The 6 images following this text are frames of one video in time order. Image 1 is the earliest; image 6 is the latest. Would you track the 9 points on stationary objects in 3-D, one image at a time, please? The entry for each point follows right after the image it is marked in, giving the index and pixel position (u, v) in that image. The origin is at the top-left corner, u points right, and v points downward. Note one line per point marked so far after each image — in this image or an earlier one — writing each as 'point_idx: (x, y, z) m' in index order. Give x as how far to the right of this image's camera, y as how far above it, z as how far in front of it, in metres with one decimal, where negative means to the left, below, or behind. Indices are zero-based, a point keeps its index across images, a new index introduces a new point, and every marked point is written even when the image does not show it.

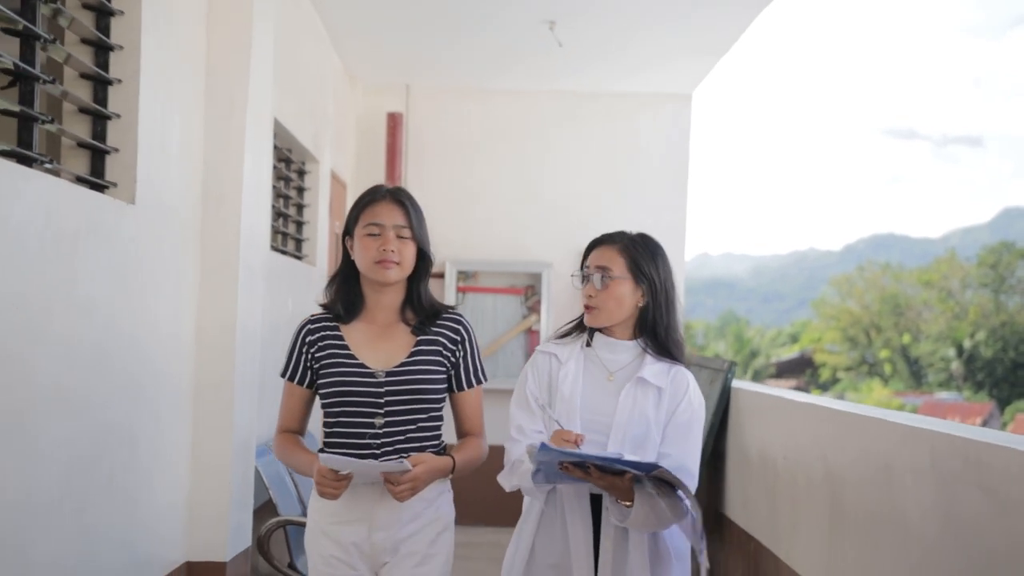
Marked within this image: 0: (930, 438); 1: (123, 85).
0: (+1.0, -0.4, +2.6) m
1: (-1.0, +0.5, +2.9) m
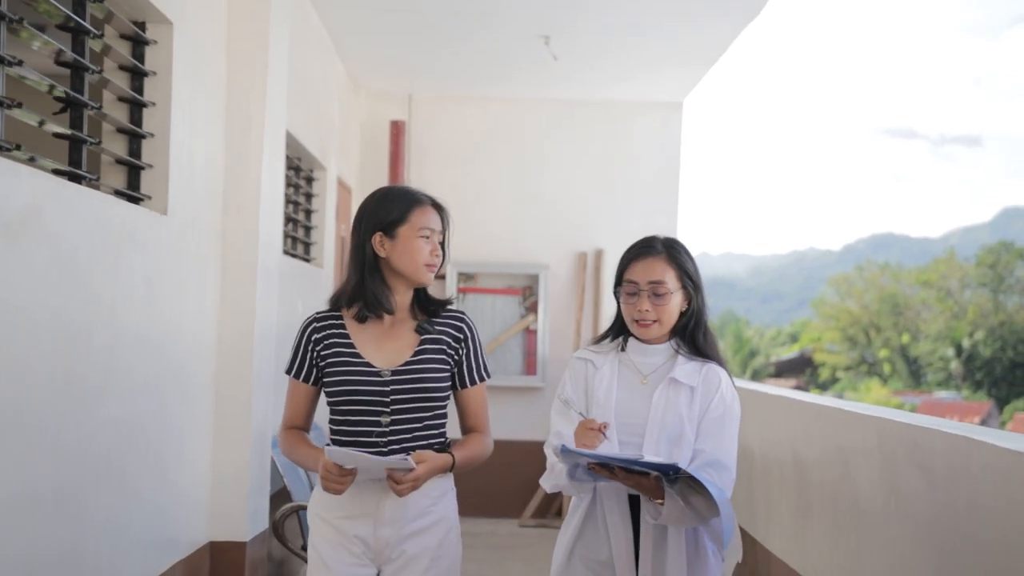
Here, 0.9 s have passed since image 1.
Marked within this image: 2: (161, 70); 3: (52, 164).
0: (+1.0, -0.4, +2.9) m
1: (-1.1, +0.5, +3.2) m
2: (-1.0, +0.7, +3.2) m
3: (-1.1, +0.3, +2.6) m
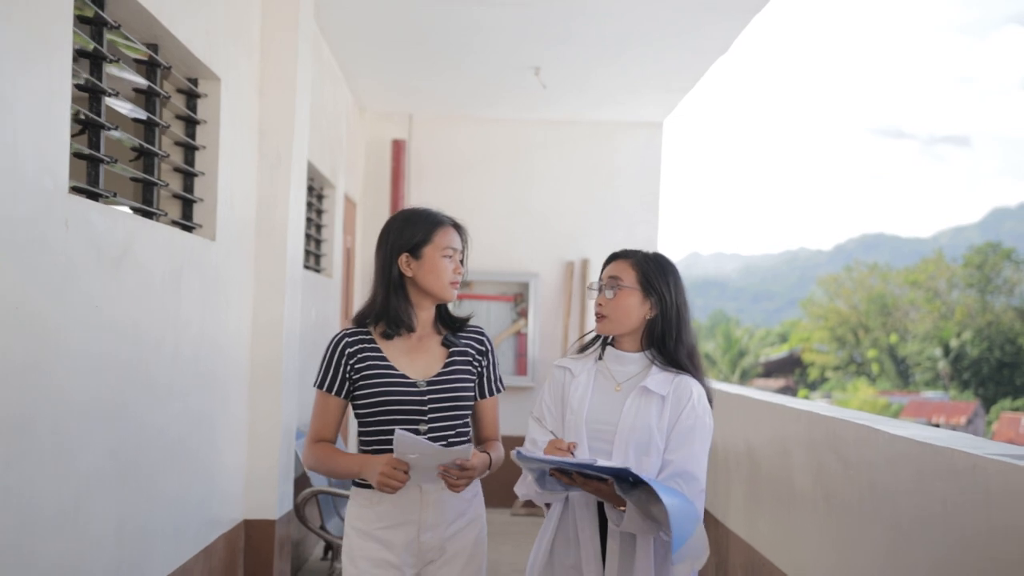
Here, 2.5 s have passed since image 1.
0: (+1.0, -0.4, +3.5) m
1: (-1.1, +0.5, +3.7) m
2: (-1.1, +0.6, +3.7) m
3: (-1.1, +0.2, +3.1) m
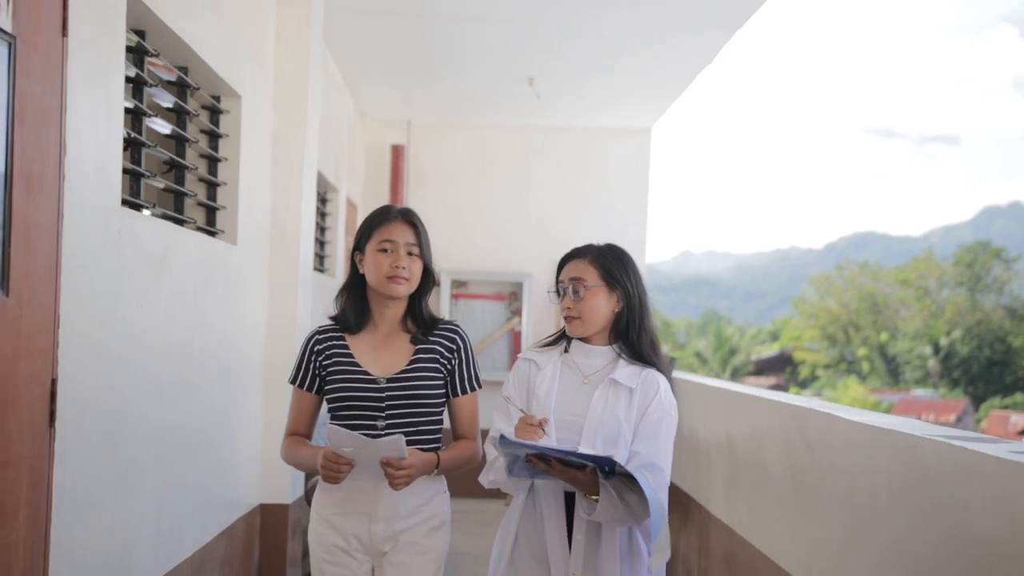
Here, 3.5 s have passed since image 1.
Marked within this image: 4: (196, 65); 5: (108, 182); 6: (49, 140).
0: (+1.0, -0.4, +3.8) m
1: (-1.1, +0.5, +4.0) m
2: (-1.1, +0.6, +4.0) m
3: (-1.1, +0.2, +3.4) m
4: (-1.1, +0.8, +3.5) m
5: (-1.0, +0.3, +2.6) m
6: (-1.0, +0.3, +2.2) m
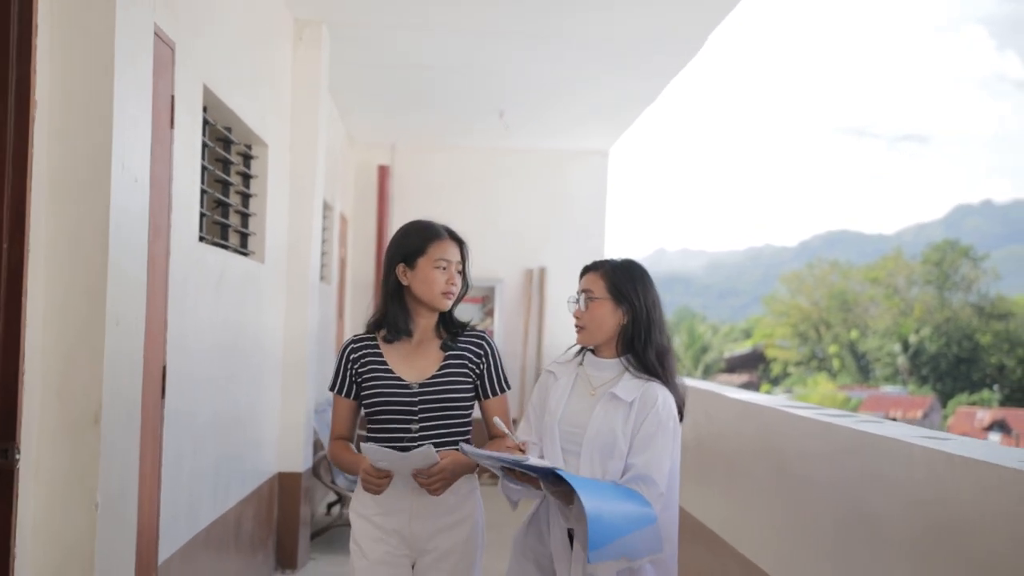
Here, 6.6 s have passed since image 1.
0: (+0.8, -0.5, +4.9) m
1: (-1.2, +0.4, +5.1) m
2: (-1.2, +0.6, +5.1) m
3: (-1.3, +0.2, +4.5) m
4: (-1.2, +0.7, +4.6) m
5: (-1.1, +0.2, +3.7) m
6: (-1.1, +0.3, +3.3) m
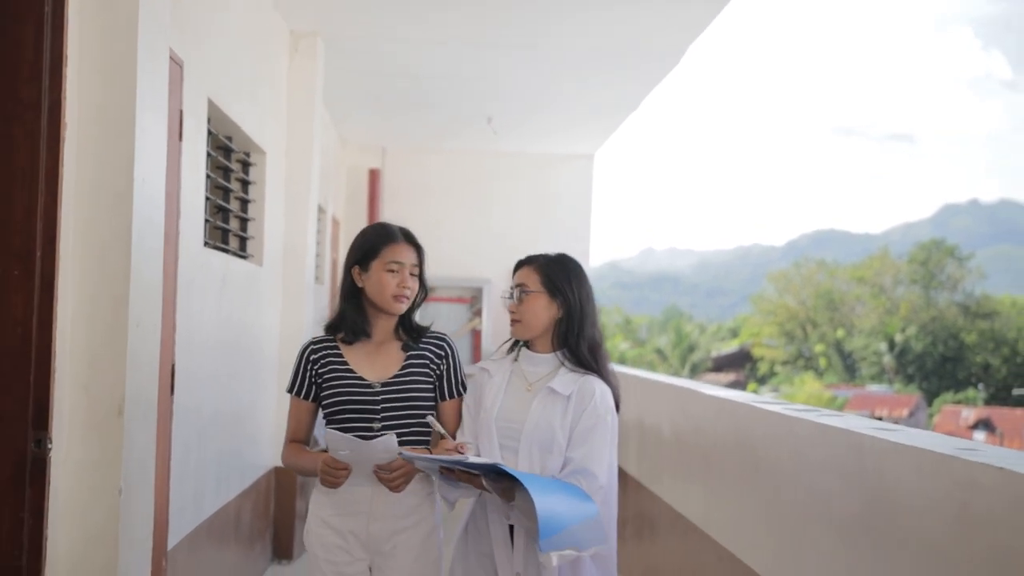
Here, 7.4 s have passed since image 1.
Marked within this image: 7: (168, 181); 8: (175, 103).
0: (+0.8, -0.5, +5.1) m
1: (-1.3, +0.4, +5.3) m
2: (-1.3, +0.5, +5.3) m
3: (-1.3, +0.2, +4.7) m
4: (-1.2, +0.7, +4.8) m
5: (-1.2, +0.2, +3.9) m
6: (-1.1, +0.3, +3.5) m
7: (-1.1, +0.3, +3.4) m
8: (-1.1, +0.6, +3.5) m
